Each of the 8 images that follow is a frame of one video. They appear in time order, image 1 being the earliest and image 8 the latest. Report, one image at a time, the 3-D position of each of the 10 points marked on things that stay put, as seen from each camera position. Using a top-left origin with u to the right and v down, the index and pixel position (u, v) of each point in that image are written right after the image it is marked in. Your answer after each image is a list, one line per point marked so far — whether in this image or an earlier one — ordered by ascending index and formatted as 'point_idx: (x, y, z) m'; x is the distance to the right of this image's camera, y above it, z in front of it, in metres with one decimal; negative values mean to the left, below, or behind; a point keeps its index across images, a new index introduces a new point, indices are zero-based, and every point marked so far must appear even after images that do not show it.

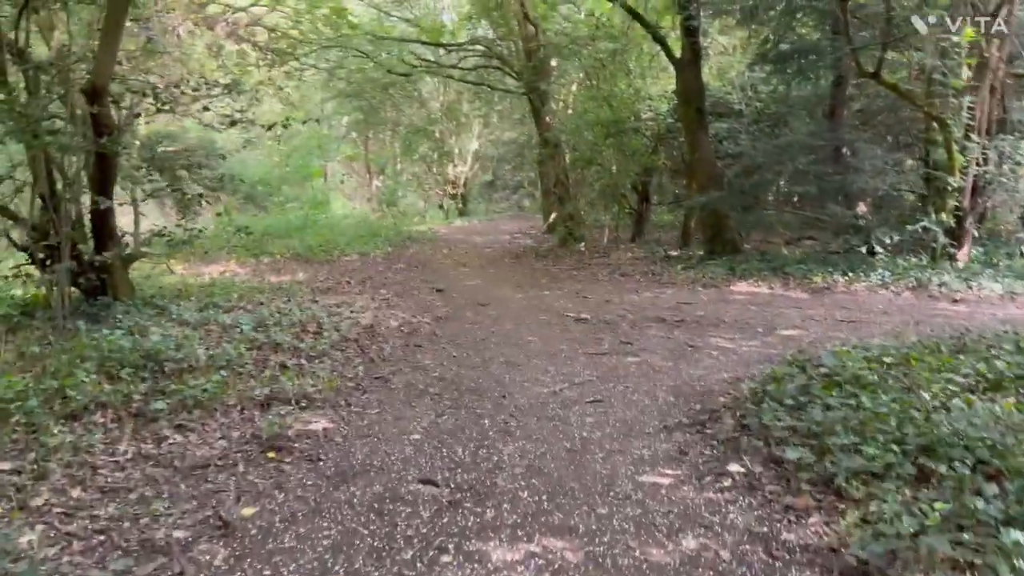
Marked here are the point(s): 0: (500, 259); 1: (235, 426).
0: (-0.2, +0.5, +13.7) m
1: (-1.7, -0.9, +4.8) m
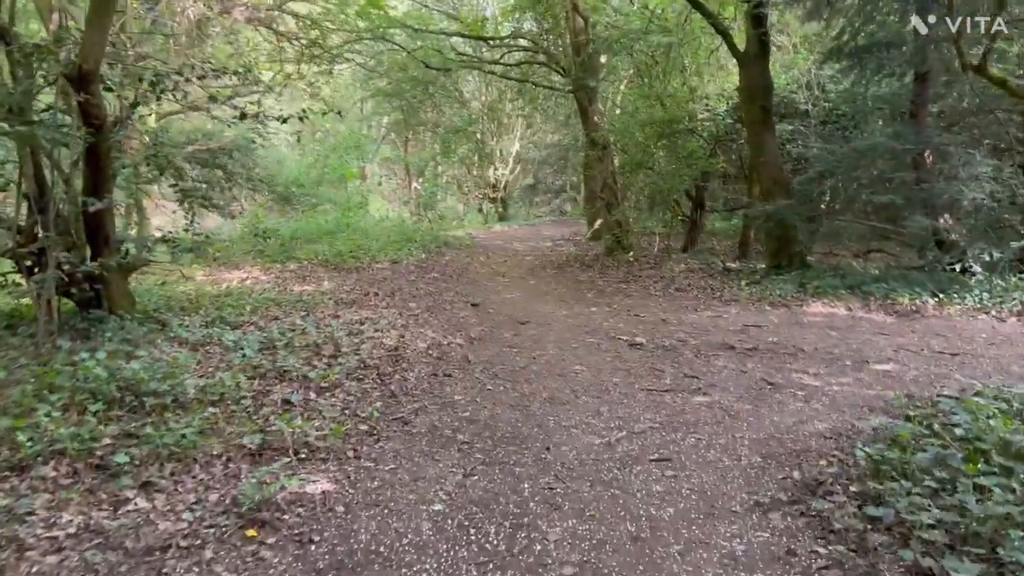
0: (+0.5, +0.3, +12.6) m
1: (-1.5, -1.0, +3.9) m
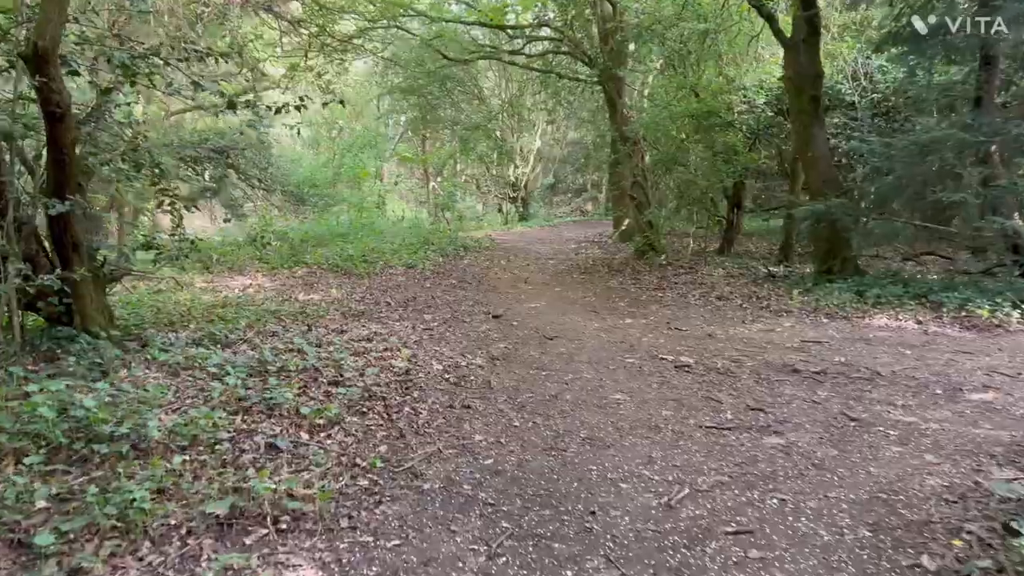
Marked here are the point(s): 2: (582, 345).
0: (+0.8, +0.2, +11.7) m
1: (-1.3, -1.1, +3.0) m
2: (+0.6, -0.5, +7.1) m
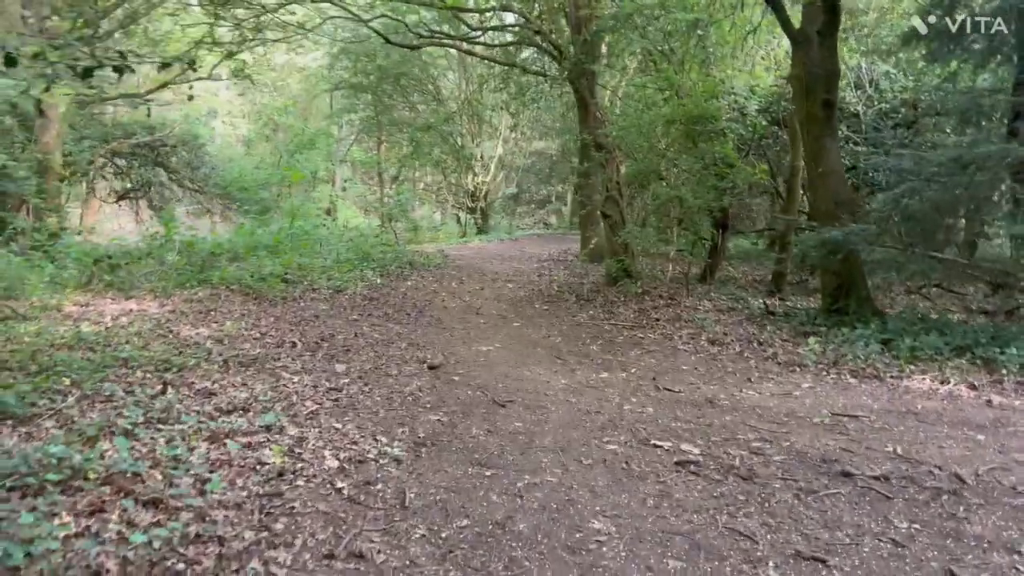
0: (+0.2, -0.2, +9.8) m
1: (-1.6, -1.4, +1.0) m
2: (+0.2, -0.9, +5.2) m
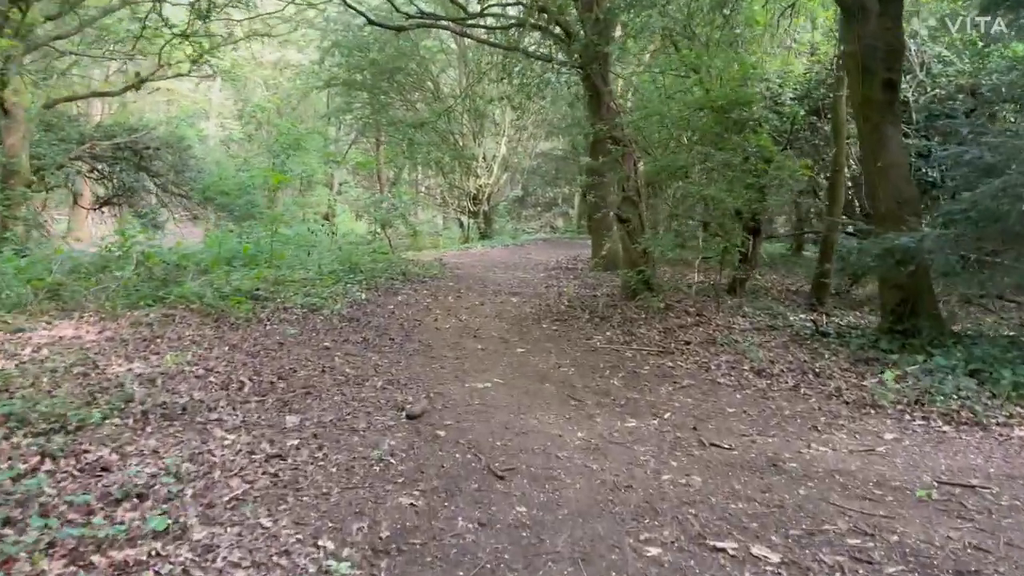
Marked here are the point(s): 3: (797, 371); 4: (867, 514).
0: (+0.2, -0.4, +8.4) m
1: (-1.6, -1.5, -0.4) m
2: (+0.2, -1.0, +3.9) m
3: (+2.4, -0.7, +6.6) m
4: (+1.7, -1.1, +3.8) m
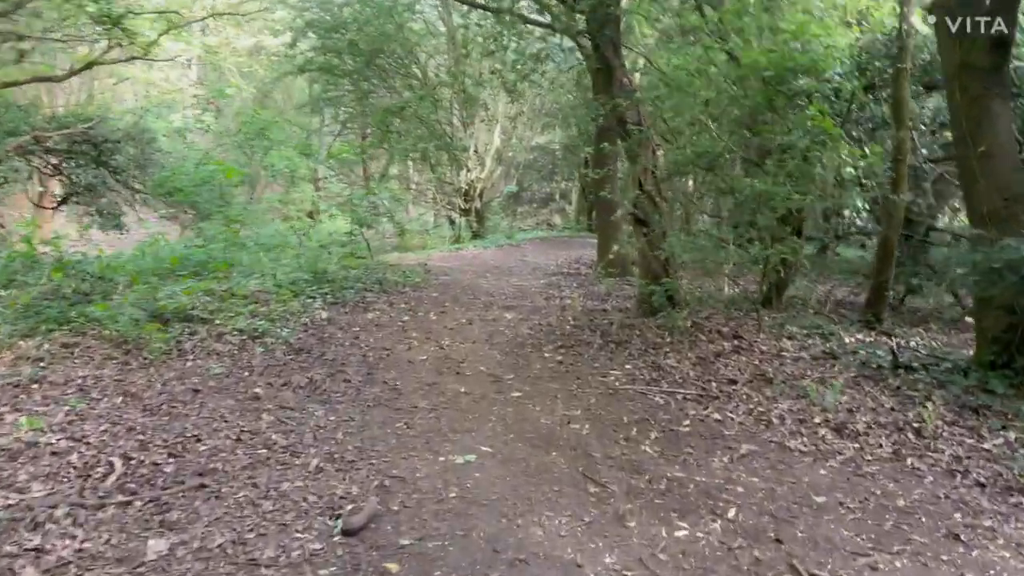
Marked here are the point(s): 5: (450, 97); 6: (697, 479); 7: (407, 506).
0: (+0.2, -0.5, +6.7) m
1: (-1.6, -1.7, -2.1) m
2: (+0.2, -1.2, +2.2) m
3: (+2.4, -0.8, +4.9) m
4: (+1.7, -1.3, +2.1) m
5: (-1.5, +4.7, +19.0) m
6: (+1.0, -1.0, +4.1) m
7: (-0.5, -1.0, +3.6) m
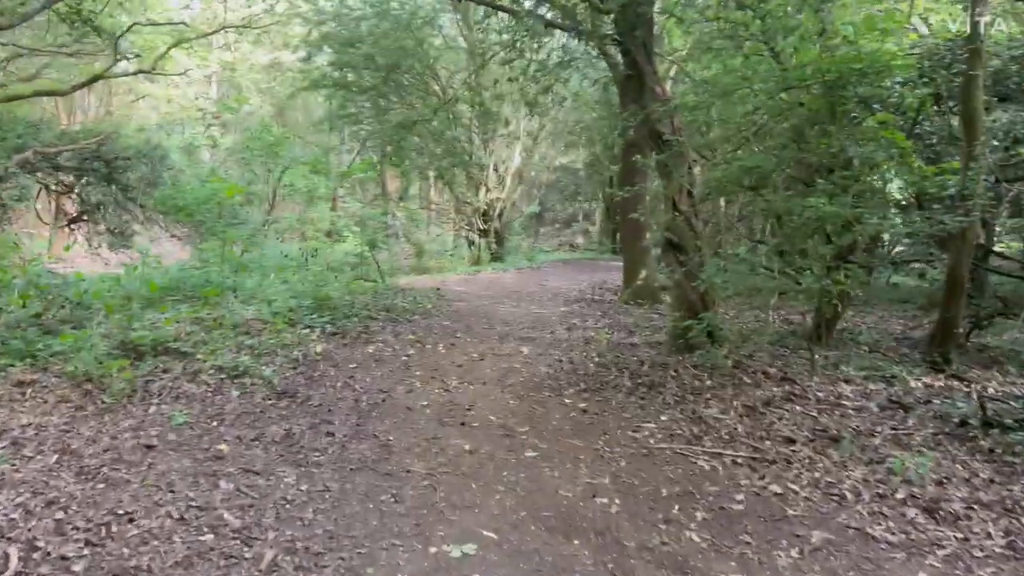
0: (+0.3, -0.8, +5.8) m
1: (-1.7, -1.8, -3.0) m
2: (+0.2, -1.4, +1.2) m
3: (+2.5, -1.1, +4.0) m
4: (+1.7, -1.4, +1.1) m
5: (-1.0, +4.1, +18.3) m
6: (+1.0, -1.2, +3.2) m
7: (-0.5, -1.2, +2.7) m
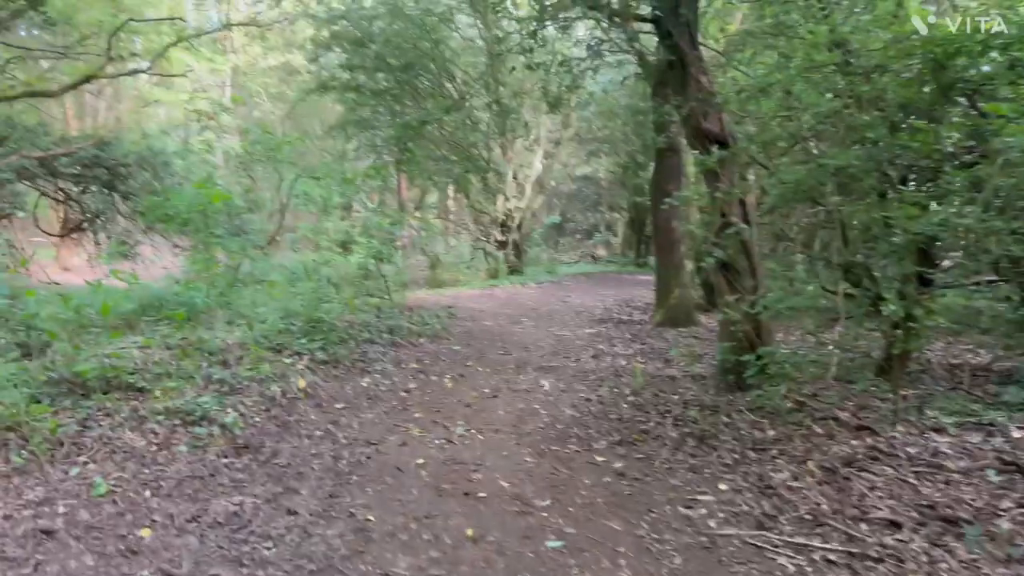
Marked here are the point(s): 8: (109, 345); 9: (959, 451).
0: (+0.4, -1.0, +4.7) m
1: (-1.9, -1.8, -4.0) m
2: (+0.2, -1.5, +0.1) m
3: (+2.5, -1.3, +2.8) m
4: (+1.7, -1.6, 0.0) m
5: (-0.5, +3.8, +17.3) m
6: (+1.1, -1.3, +2.0) m
7: (-0.4, -1.3, +1.6) m
8: (-3.4, -0.4, +6.8) m
9: (+2.9, -1.0, +5.0) m
